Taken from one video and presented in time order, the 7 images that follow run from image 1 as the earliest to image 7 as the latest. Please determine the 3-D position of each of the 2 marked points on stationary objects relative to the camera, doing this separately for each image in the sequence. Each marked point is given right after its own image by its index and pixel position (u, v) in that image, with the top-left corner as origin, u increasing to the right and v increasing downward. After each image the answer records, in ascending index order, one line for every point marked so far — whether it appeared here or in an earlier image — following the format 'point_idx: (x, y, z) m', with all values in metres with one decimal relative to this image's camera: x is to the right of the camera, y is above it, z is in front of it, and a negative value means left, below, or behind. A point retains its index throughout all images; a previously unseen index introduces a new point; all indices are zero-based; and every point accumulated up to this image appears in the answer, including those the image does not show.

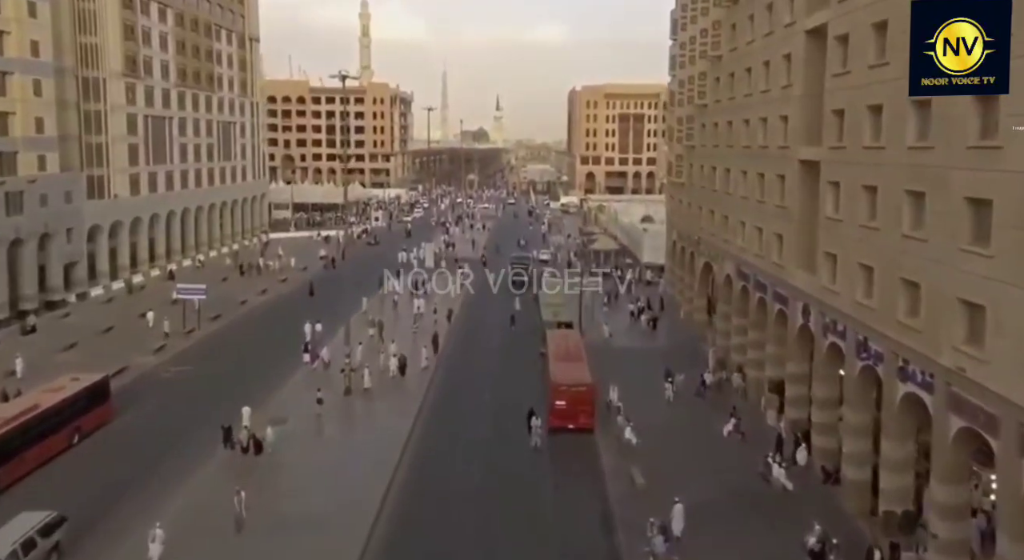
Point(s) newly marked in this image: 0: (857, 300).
0: (+7.4, -0.4, +19.2) m
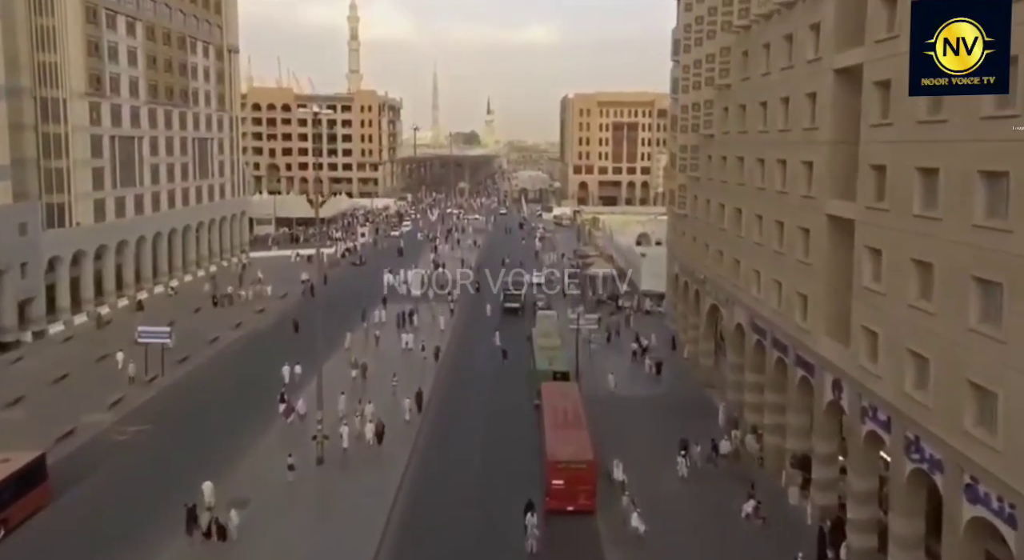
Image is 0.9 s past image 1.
0: (+7.2, -2.0, +16.4) m
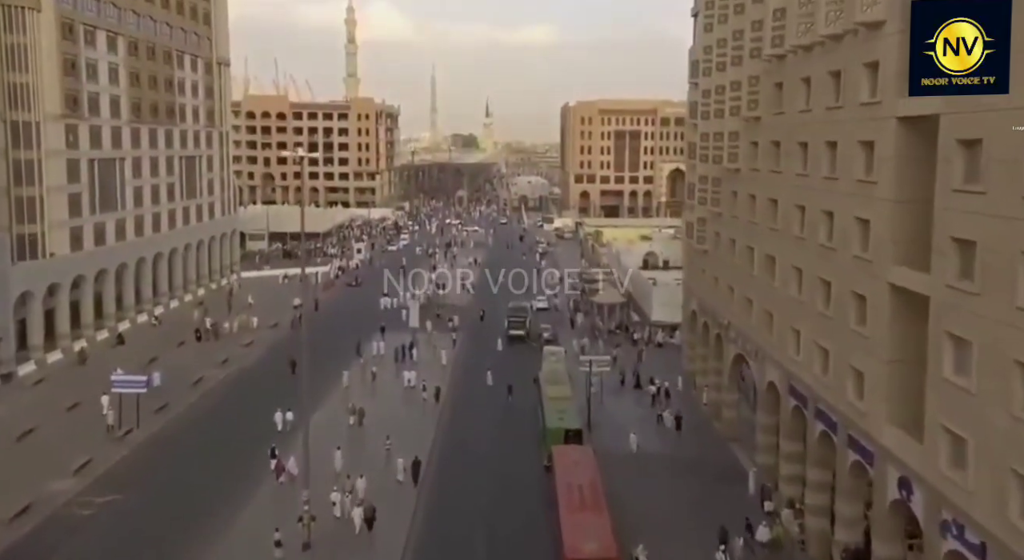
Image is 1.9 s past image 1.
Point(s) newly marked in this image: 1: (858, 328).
0: (+7.4, -3.6, +13.6) m
1: (+7.5, -1.0, +19.4) m
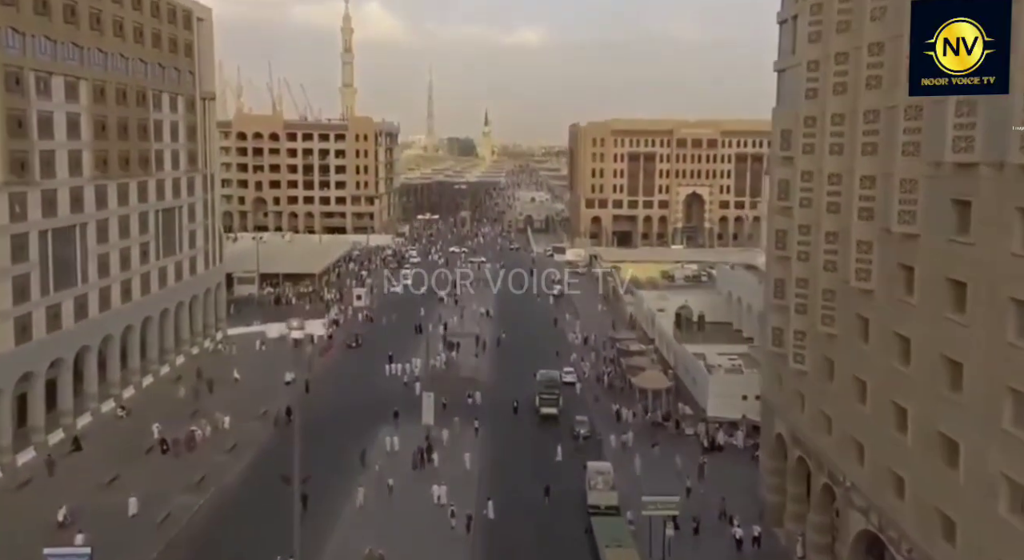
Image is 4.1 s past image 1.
0: (+9.0, -7.5, +6.3) m
1: (+9.0, -4.9, +12.1) m
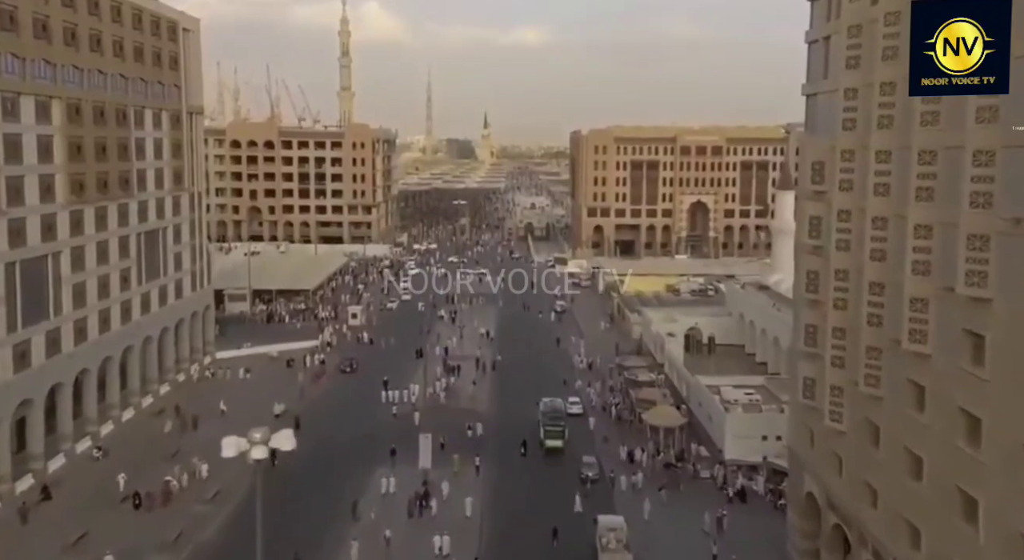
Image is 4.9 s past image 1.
0: (+9.2, -8.9, +3.6) m
1: (+9.2, -6.3, +9.4) m
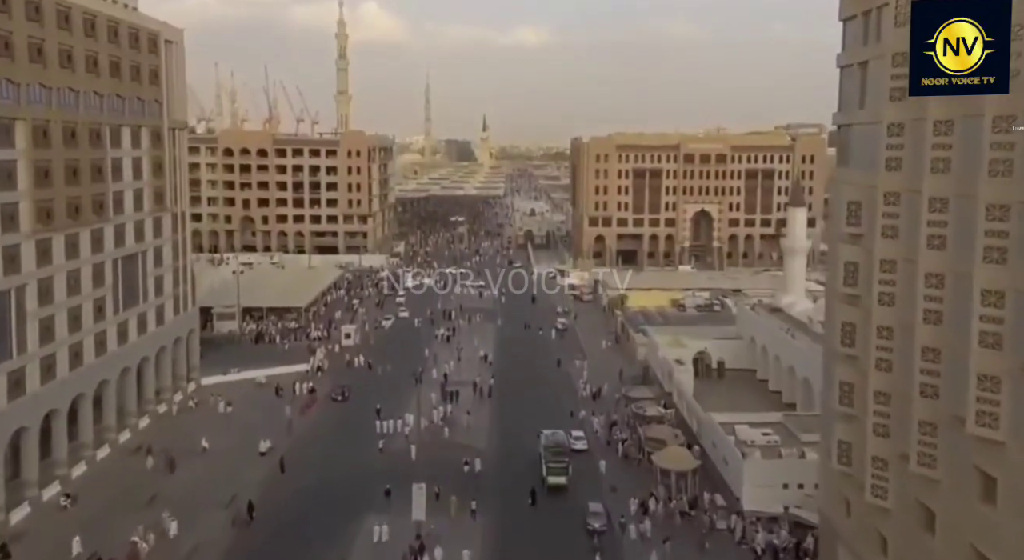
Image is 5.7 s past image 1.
0: (+9.3, -10.3, +0.8) m
1: (+9.2, -7.7, +6.6) m
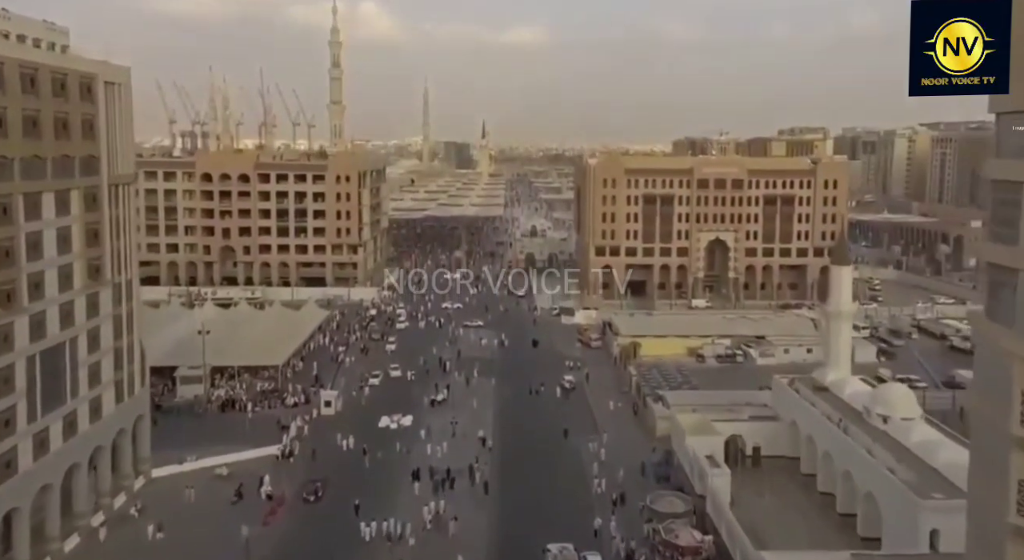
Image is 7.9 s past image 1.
0: (+9.5, -14.3, -7.2) m
1: (+9.4, -11.8, -1.4) m
